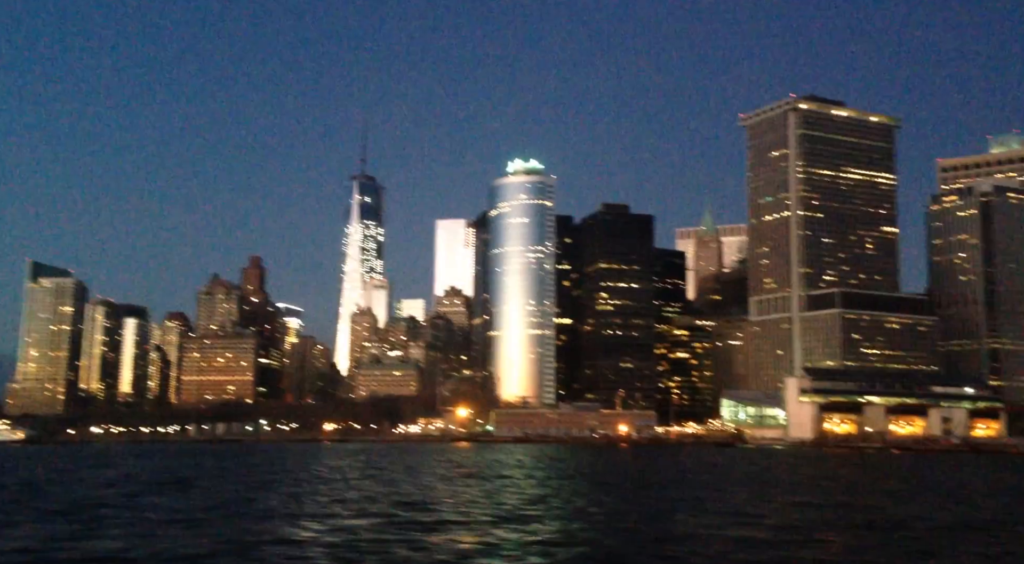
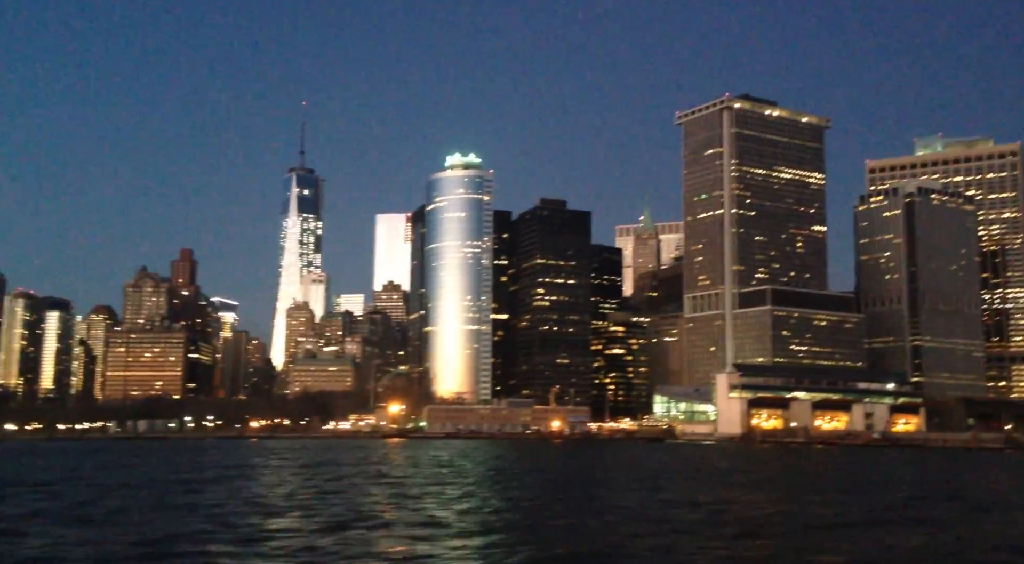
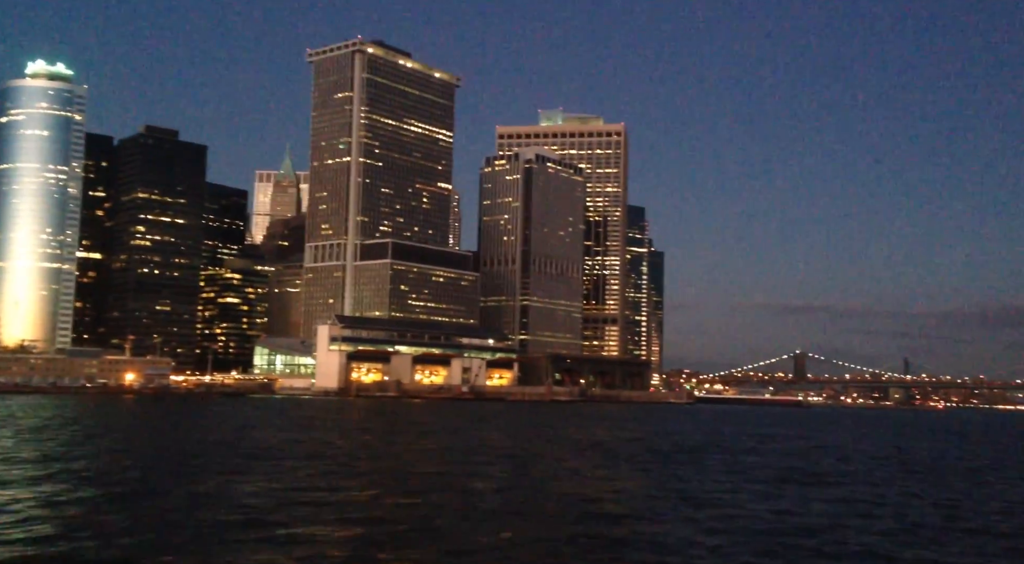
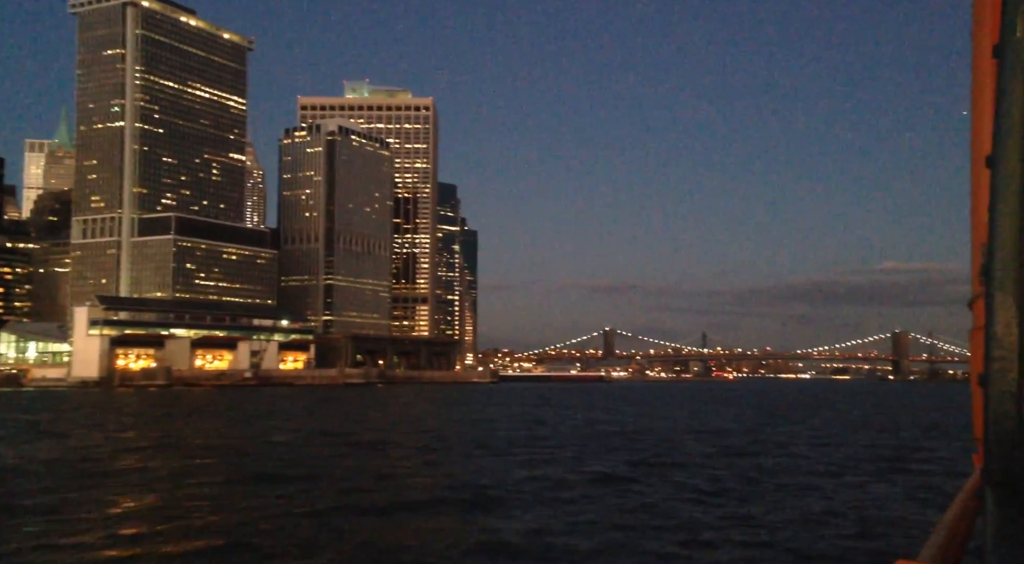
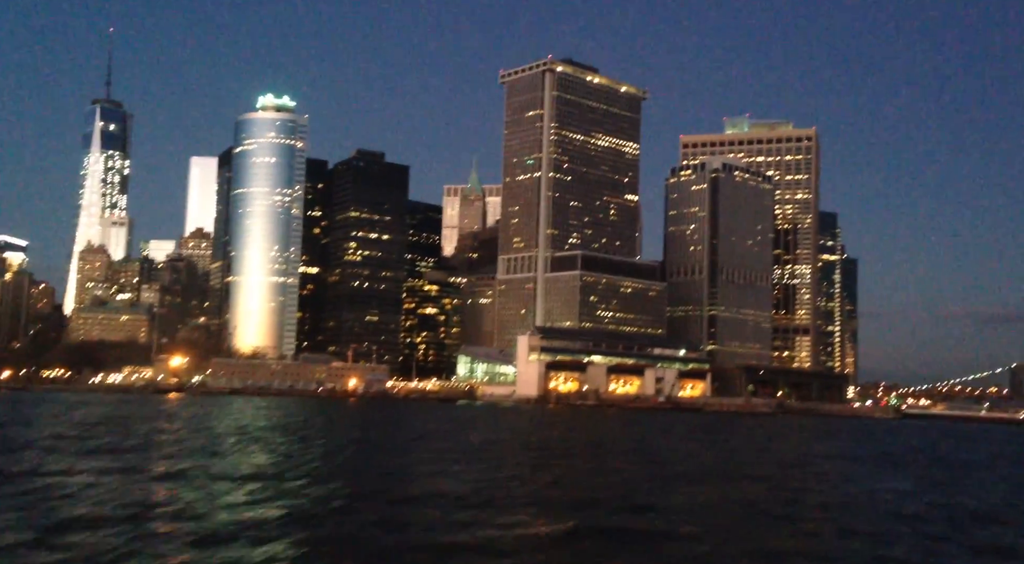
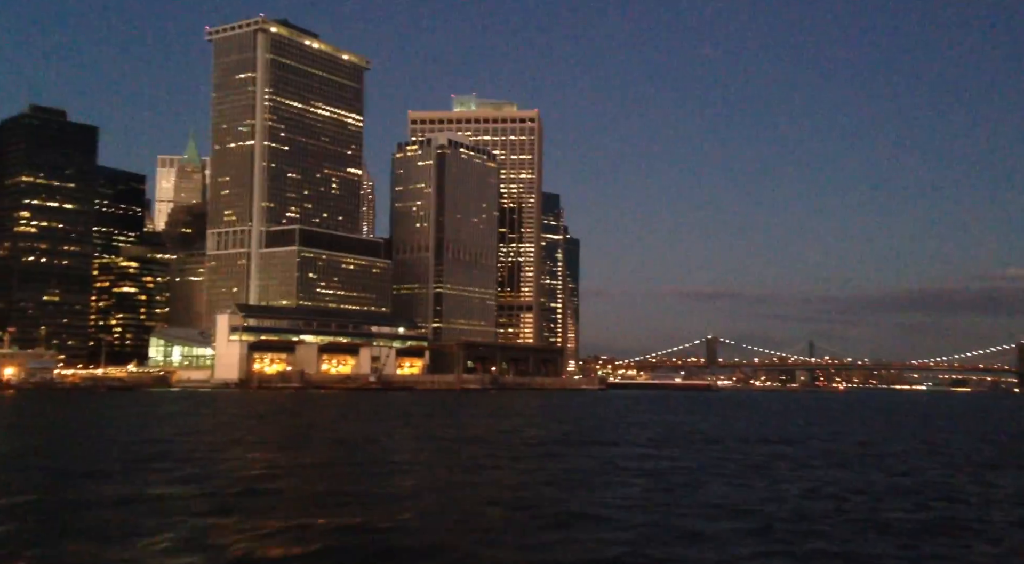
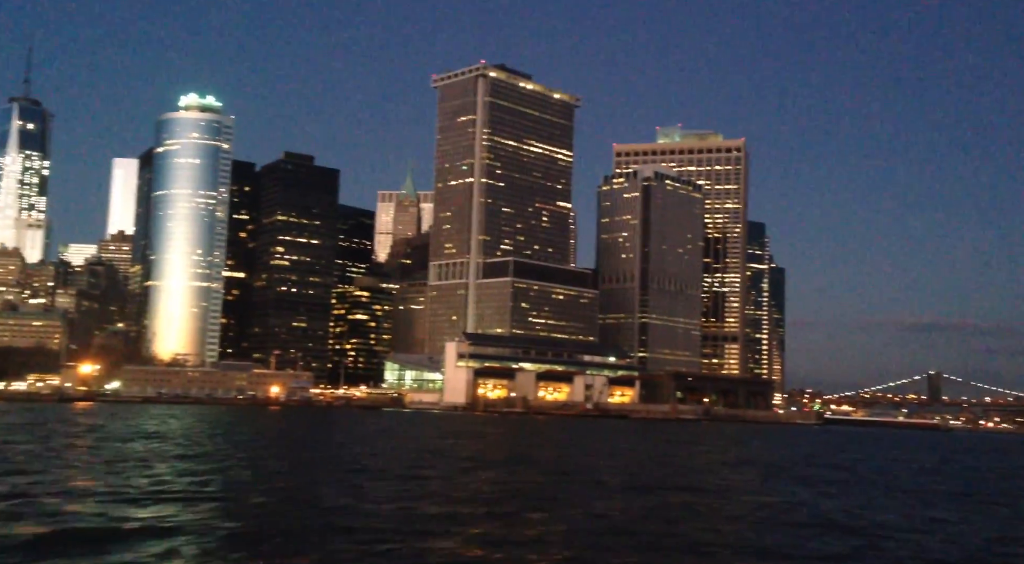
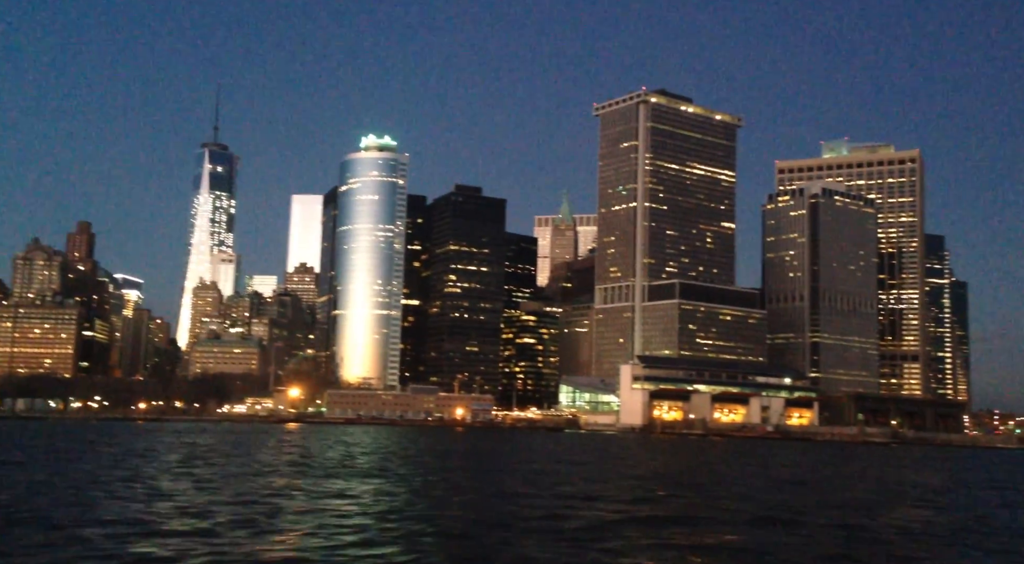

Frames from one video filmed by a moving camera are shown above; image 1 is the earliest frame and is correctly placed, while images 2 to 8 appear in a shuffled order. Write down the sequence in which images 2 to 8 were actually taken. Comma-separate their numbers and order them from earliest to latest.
2, 8, 5, 7, 3, 6, 4
